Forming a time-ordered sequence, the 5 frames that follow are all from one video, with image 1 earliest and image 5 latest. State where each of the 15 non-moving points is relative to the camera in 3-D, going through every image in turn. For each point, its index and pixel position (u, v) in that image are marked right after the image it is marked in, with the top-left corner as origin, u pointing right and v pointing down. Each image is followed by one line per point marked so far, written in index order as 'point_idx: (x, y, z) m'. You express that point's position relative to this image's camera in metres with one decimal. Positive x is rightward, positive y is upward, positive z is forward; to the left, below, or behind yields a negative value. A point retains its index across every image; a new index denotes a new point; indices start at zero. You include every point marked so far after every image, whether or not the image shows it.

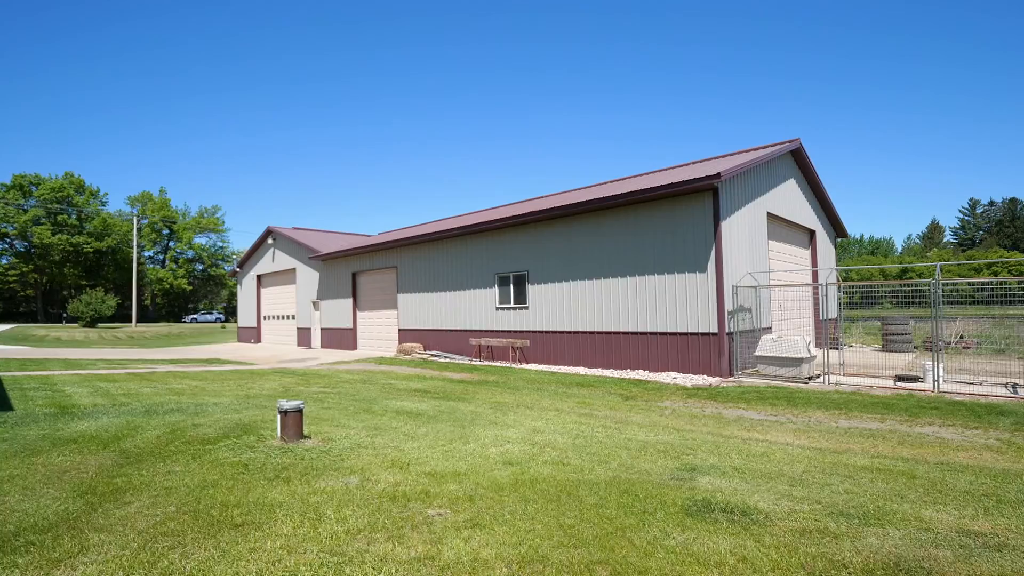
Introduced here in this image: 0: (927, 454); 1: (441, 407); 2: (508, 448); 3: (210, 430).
0: (+4.2, -1.7, +5.9) m
1: (-0.9, -1.5, +7.4) m
2: (0.0, -1.3, +4.7) m
3: (-2.5, -1.2, +4.9) m
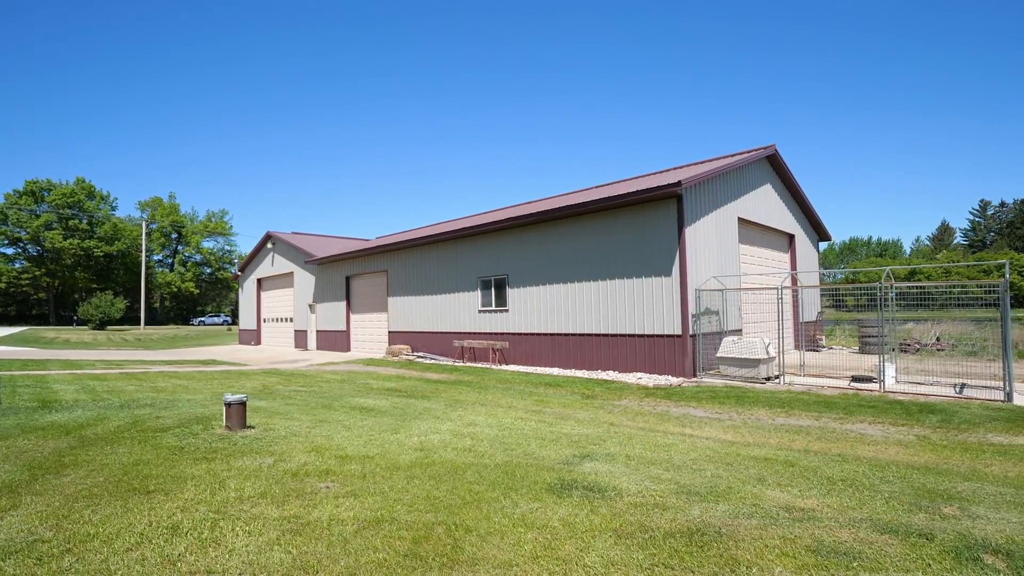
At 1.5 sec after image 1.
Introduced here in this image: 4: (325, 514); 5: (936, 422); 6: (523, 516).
0: (+3.5, -1.7, +6.4) m
1: (-1.6, -1.6, +8.0) m
2: (-0.7, -1.4, +5.3) m
3: (-3.2, -1.2, +5.5) m
4: (-1.0, -1.1, +3.0) m
5: (+5.7, -1.8, +7.9) m
6: (+0.1, -1.2, +3.2) m
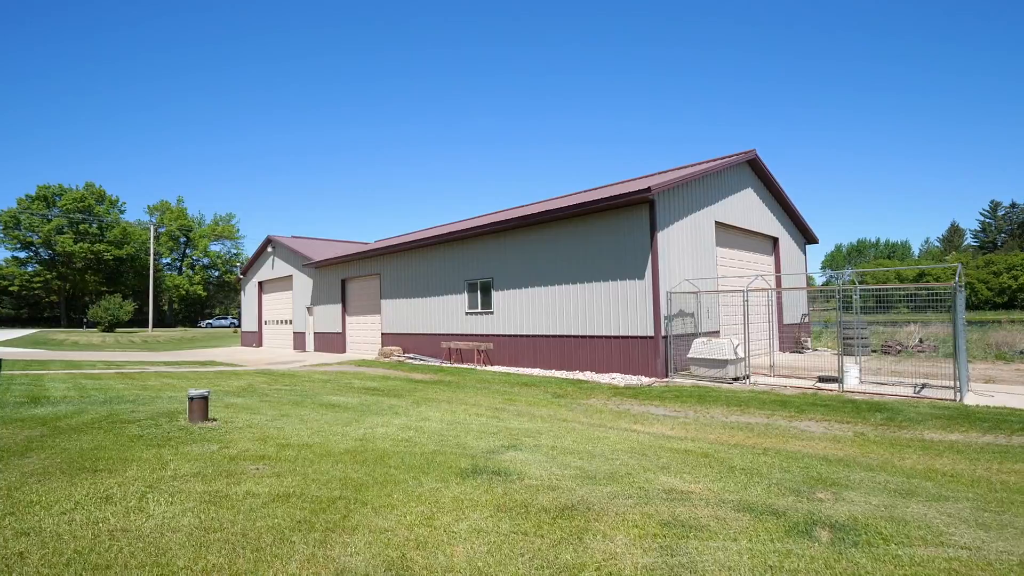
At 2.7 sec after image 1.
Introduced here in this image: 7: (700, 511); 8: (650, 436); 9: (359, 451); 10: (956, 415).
0: (+3.0, -1.8, +6.8) m
1: (-2.1, -1.6, +8.4) m
2: (-1.3, -1.4, +5.7) m
3: (-3.8, -1.3, +6.0) m
4: (-1.6, -1.2, +3.5) m
5: (+5.2, -1.9, +8.3) m
6: (-0.6, -1.3, +3.6) m
7: (+1.1, -1.4, +3.5) m
8: (+1.6, -1.7, +6.6) m
9: (-1.2, -1.3, +4.6) m
10: (+6.4, -1.8, +8.4) m
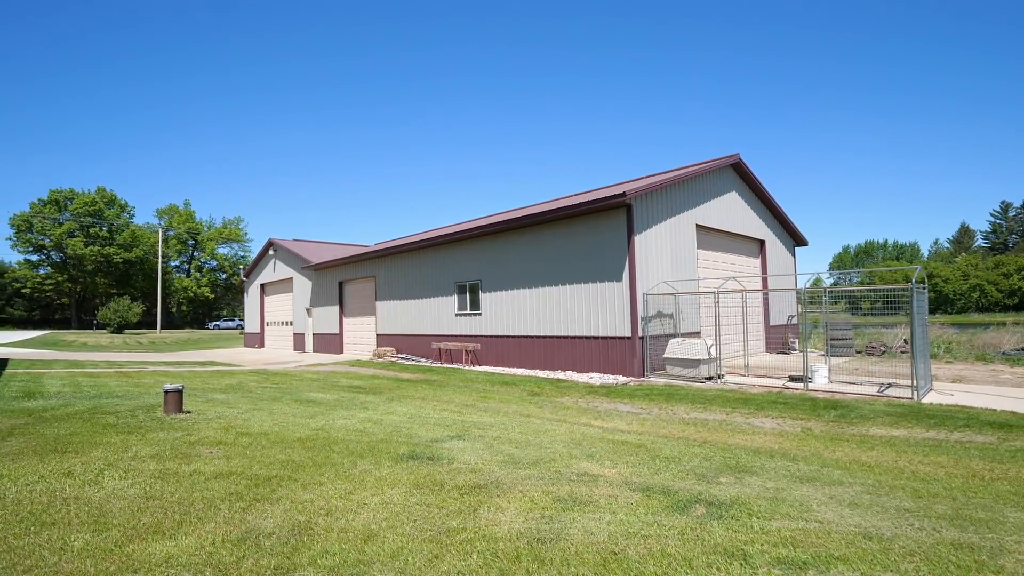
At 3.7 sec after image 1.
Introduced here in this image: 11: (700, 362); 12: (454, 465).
0: (+2.5, -1.8, +7.1) m
1: (-2.6, -1.7, +8.9) m
2: (-1.8, -1.4, +6.2) m
3: (-4.3, -1.3, +6.5) m
4: (-2.1, -1.2, +3.9) m
5: (+4.7, -1.9, +8.6) m
6: (-1.1, -1.3, +4.1) m
7: (+0.6, -1.4, +4.0) m
8: (+1.1, -1.7, +7.0) m
9: (-1.7, -1.3, +5.1) m
10: (+5.9, -1.9, +8.8) m
11: (+3.9, -1.5, +12.2) m
12: (-0.4, -1.3, +4.5) m
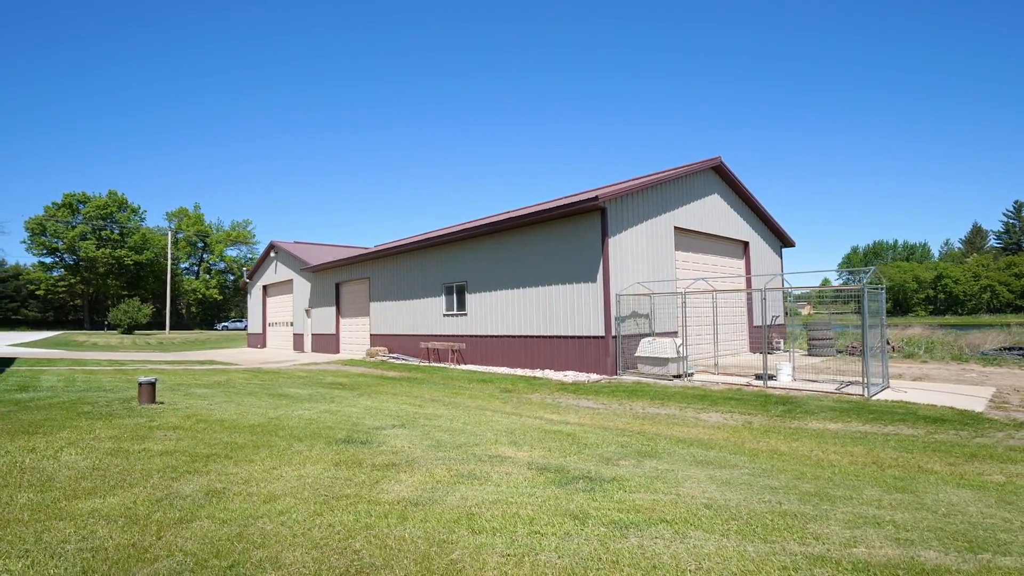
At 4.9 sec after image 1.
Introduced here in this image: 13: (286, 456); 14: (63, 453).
0: (+1.8, -1.8, +7.6) m
1: (-3.2, -1.7, +9.5) m
2: (-2.5, -1.4, +6.7) m
3: (-4.9, -1.3, +7.0) m
4: (-2.8, -1.2, +4.5) m
5: (+4.1, -1.9, +9.0) m
6: (-1.8, -1.3, +4.6) m
7: (-0.1, -1.4, +4.5) m
8: (+0.4, -1.7, +7.5) m
9: (-2.4, -1.3, +5.6) m
10: (+5.3, -1.9, +9.2) m
11: (+3.4, -1.6, +12.6) m
12: (-1.1, -1.4, +5.0) m
13: (-1.7, -1.3, +4.4) m
14: (-3.2, -1.2, +4.1) m
